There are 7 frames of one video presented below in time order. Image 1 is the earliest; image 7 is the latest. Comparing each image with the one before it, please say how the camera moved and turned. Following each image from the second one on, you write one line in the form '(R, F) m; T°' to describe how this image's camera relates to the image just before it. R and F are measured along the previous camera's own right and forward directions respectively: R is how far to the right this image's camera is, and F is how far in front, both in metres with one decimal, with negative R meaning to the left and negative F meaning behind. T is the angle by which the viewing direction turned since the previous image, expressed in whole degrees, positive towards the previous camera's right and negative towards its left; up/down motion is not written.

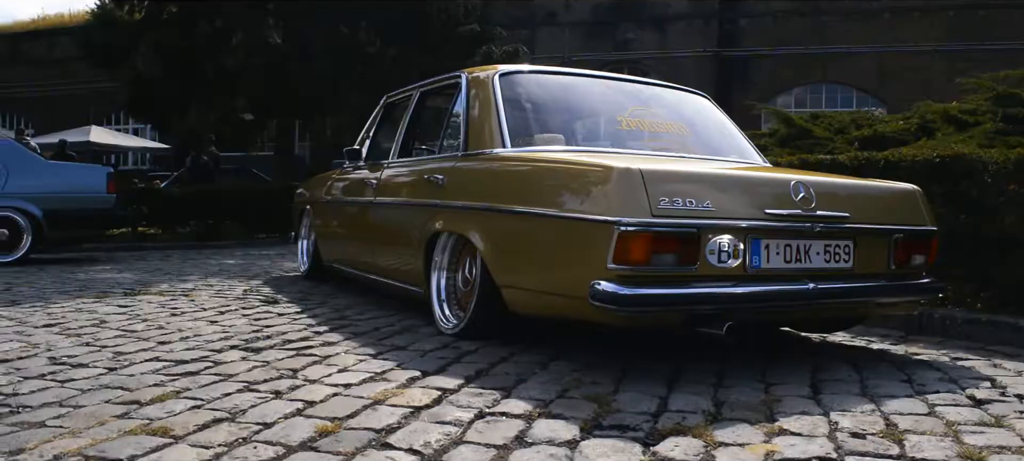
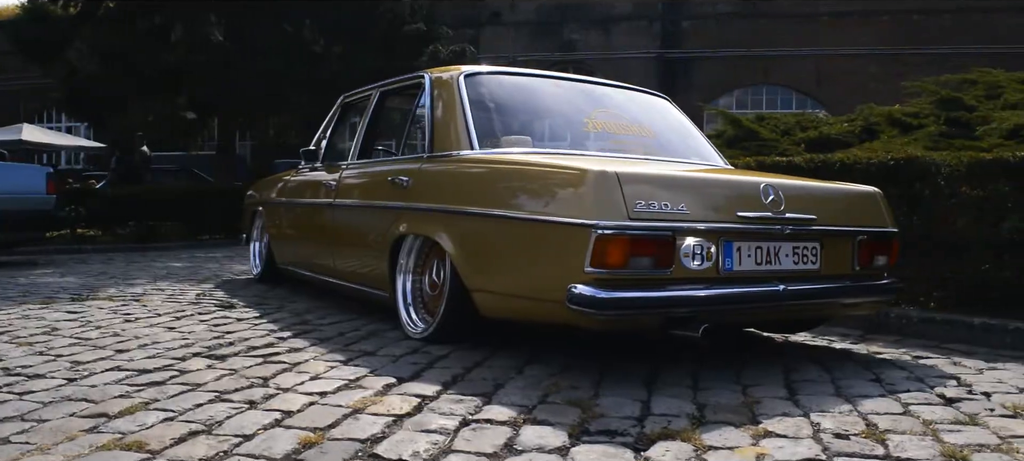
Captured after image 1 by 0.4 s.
(-0.2, 0.0) m; +4°
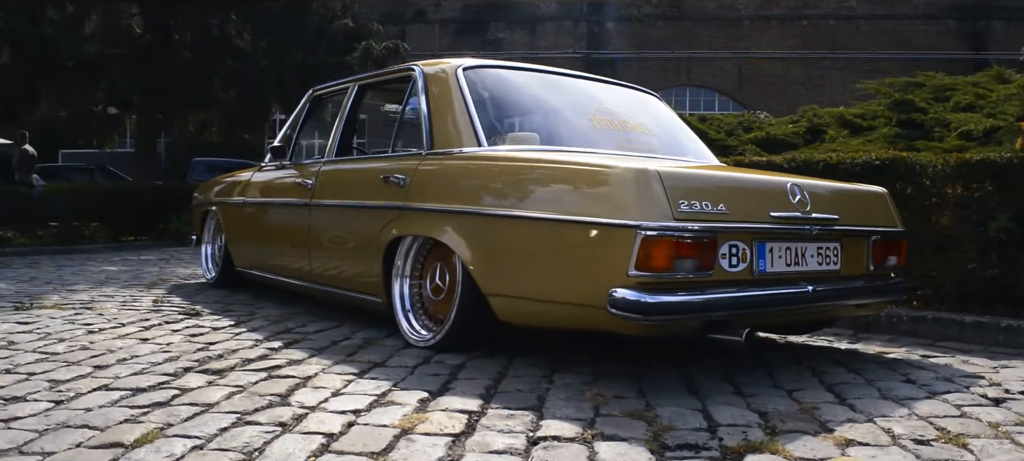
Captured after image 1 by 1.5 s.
(-0.5, +0.3) m; +6°
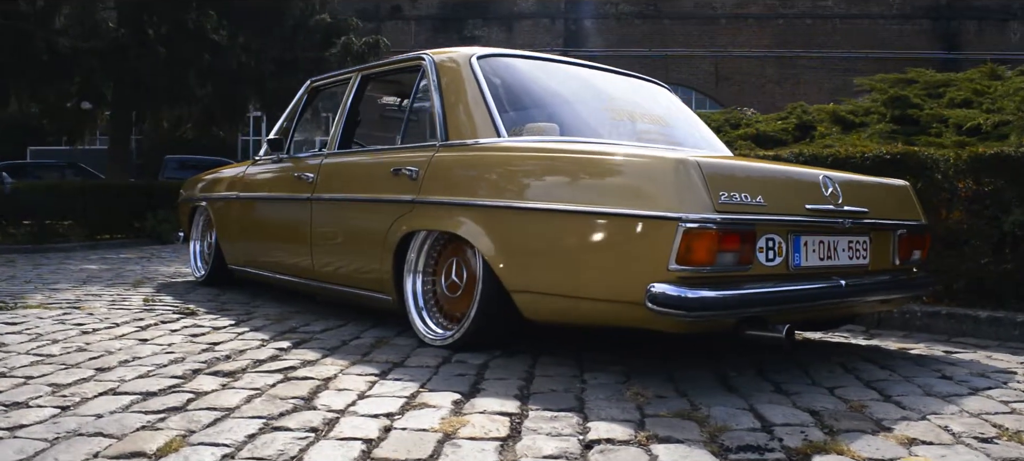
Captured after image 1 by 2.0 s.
(-0.3, +0.2) m; +2°
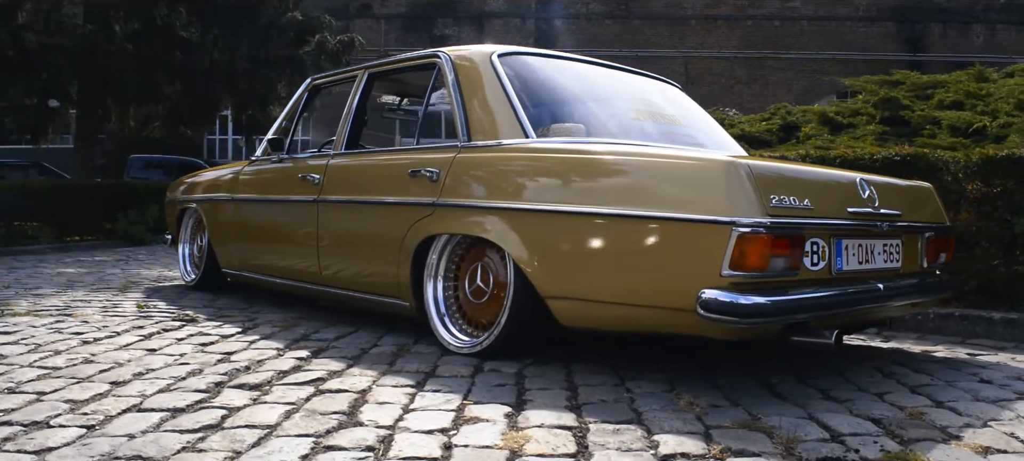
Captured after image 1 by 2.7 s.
(-0.3, +0.1) m; +3°
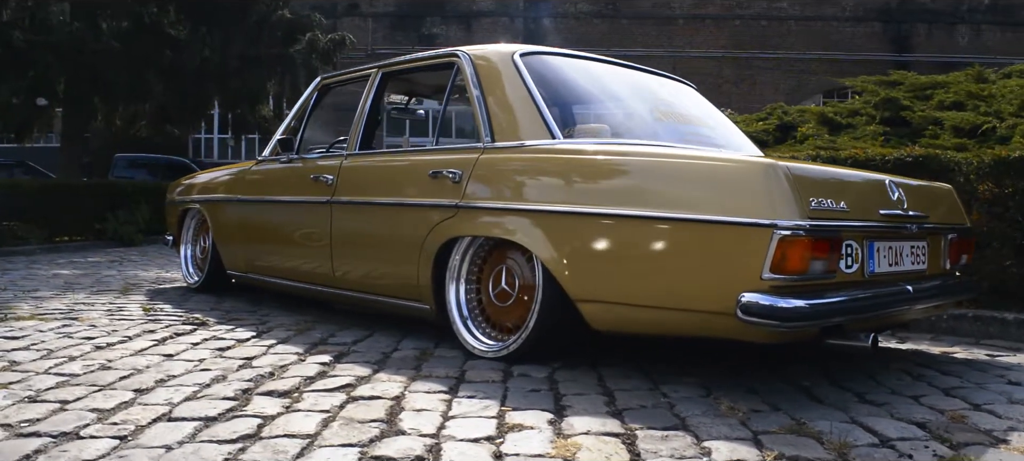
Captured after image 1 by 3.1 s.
(-0.2, +0.1) m; +1°
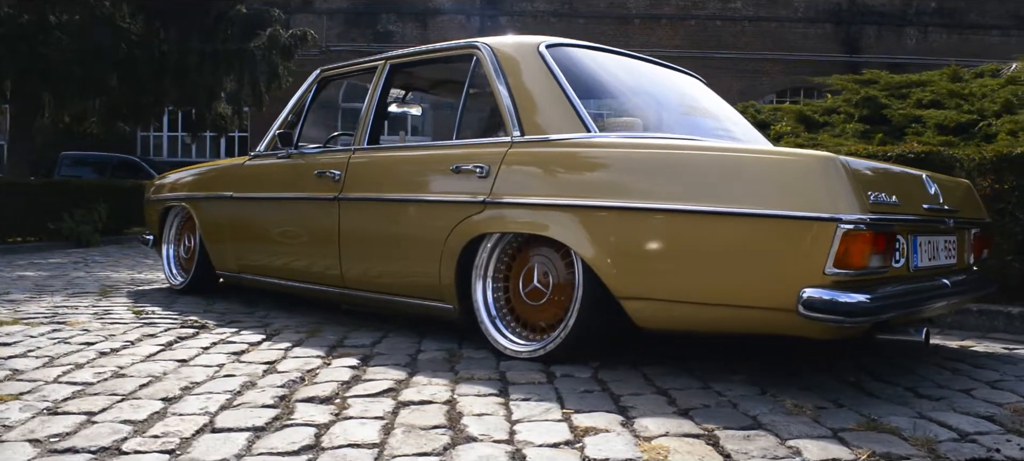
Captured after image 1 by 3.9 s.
(-0.4, +0.2) m; +4°
